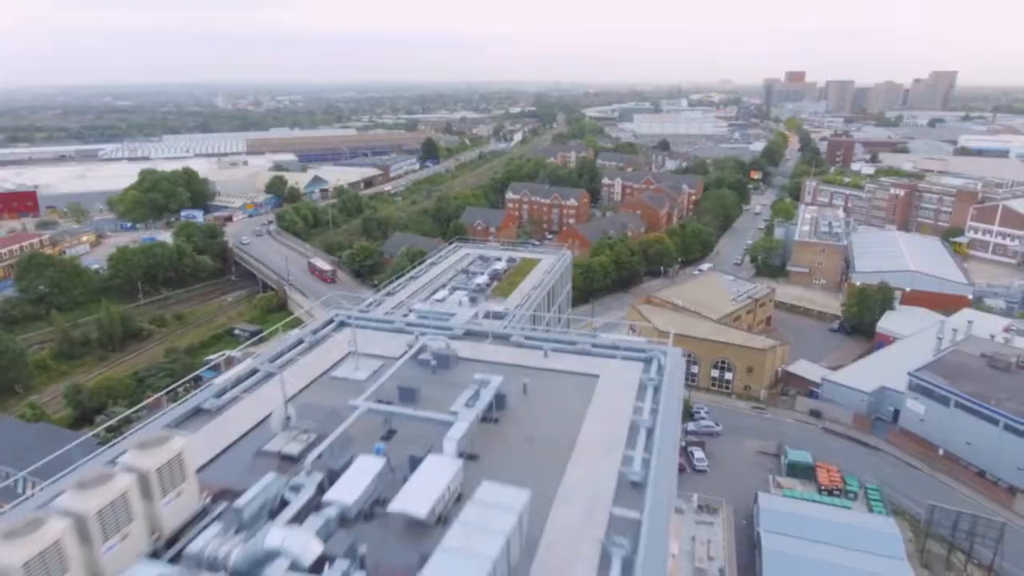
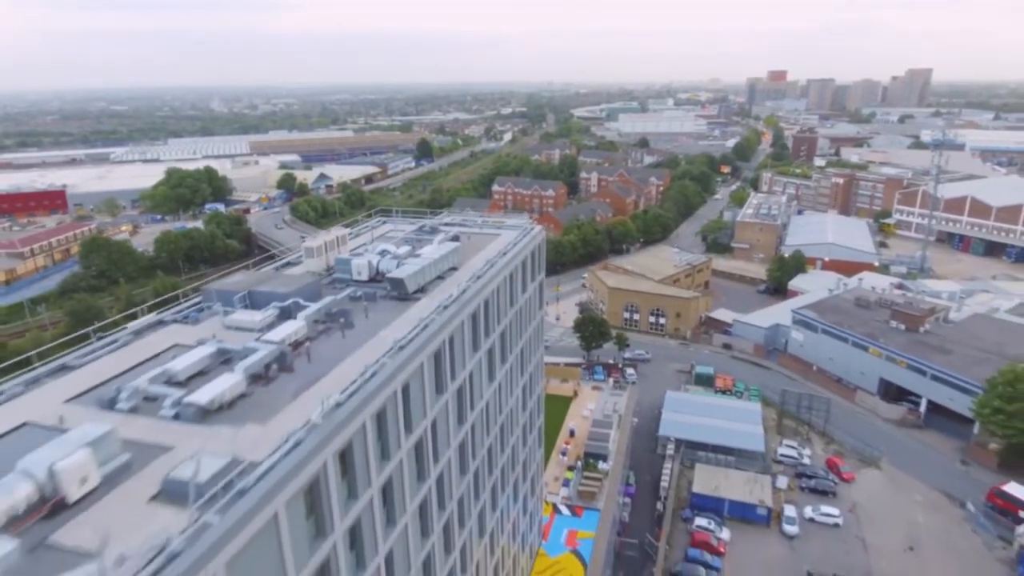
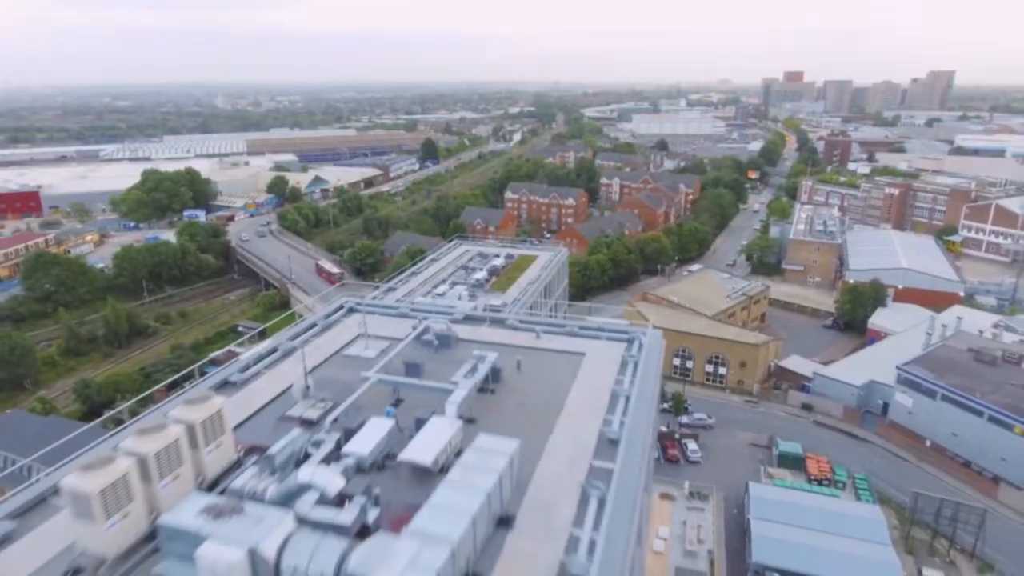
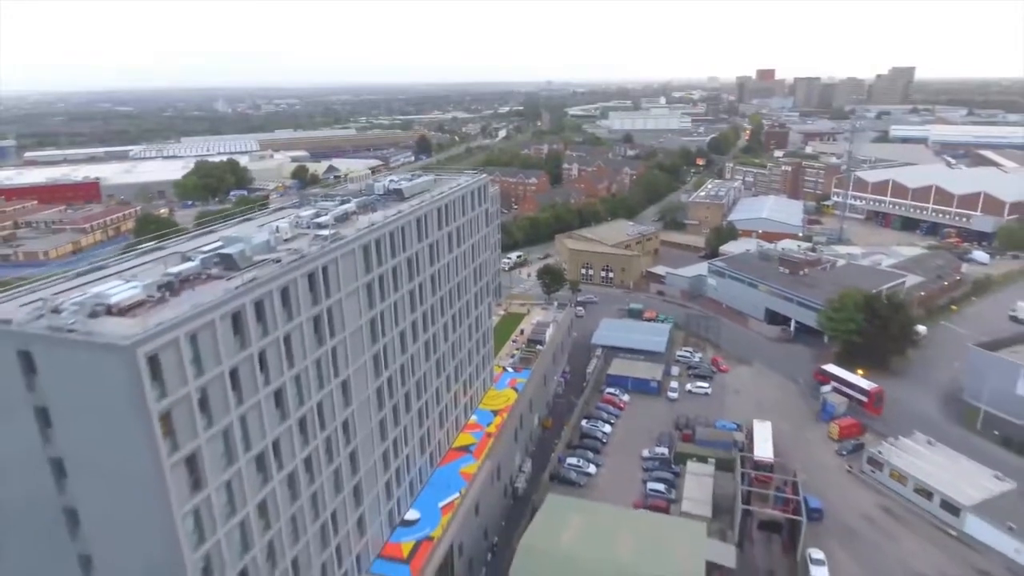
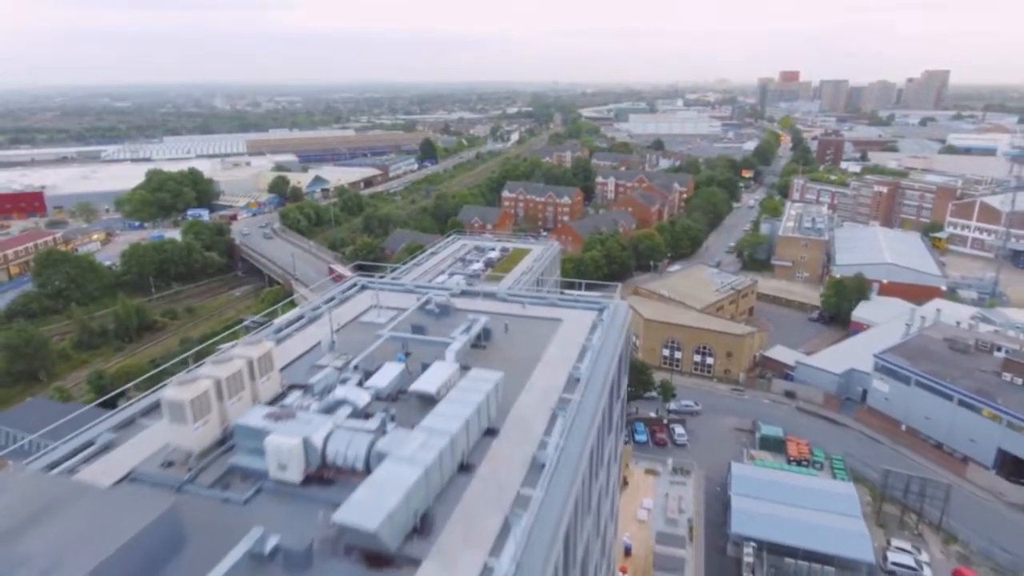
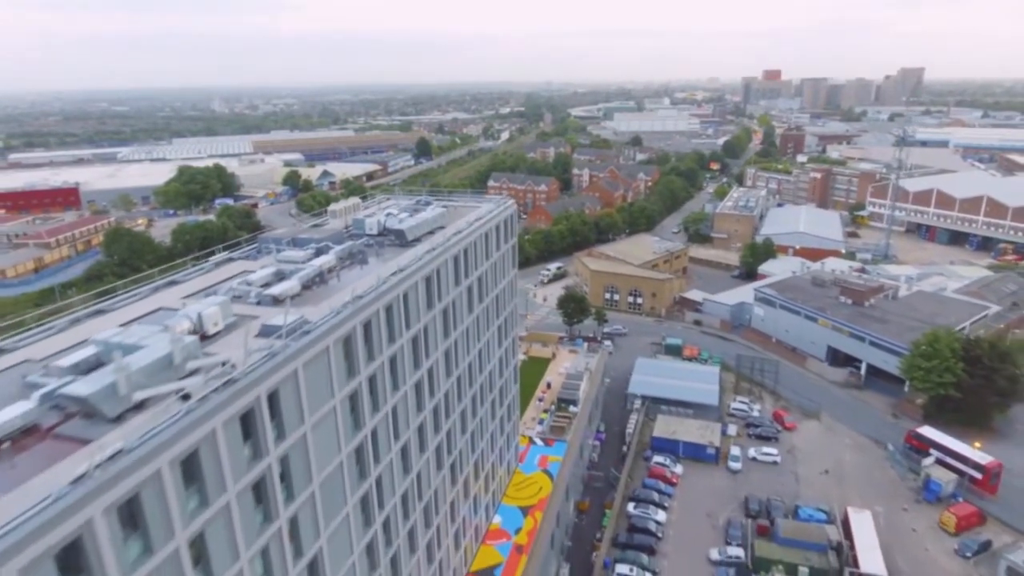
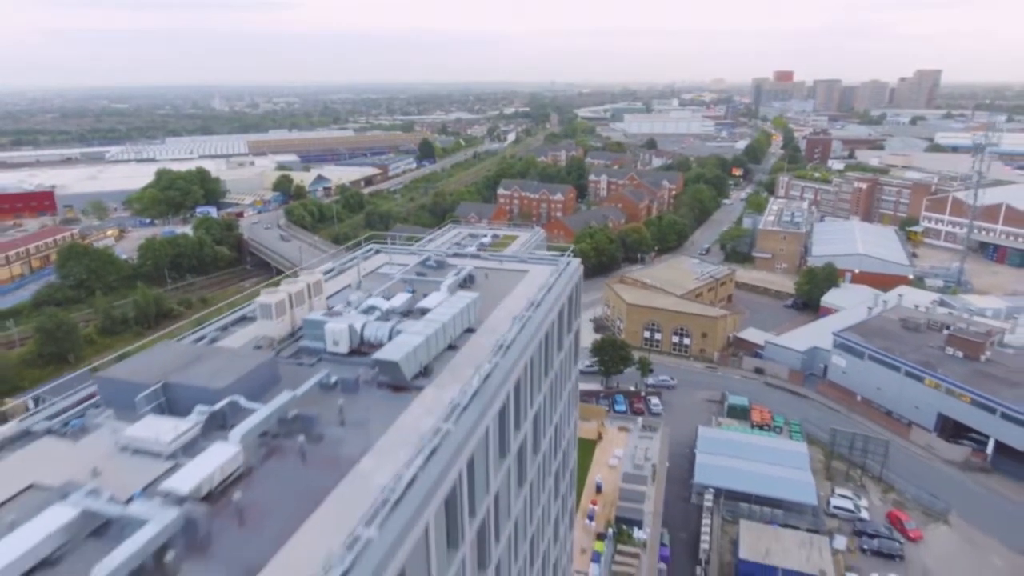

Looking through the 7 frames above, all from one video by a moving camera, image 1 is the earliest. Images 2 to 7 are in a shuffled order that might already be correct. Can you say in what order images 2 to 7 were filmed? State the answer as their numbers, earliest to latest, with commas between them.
3, 5, 7, 2, 6, 4
